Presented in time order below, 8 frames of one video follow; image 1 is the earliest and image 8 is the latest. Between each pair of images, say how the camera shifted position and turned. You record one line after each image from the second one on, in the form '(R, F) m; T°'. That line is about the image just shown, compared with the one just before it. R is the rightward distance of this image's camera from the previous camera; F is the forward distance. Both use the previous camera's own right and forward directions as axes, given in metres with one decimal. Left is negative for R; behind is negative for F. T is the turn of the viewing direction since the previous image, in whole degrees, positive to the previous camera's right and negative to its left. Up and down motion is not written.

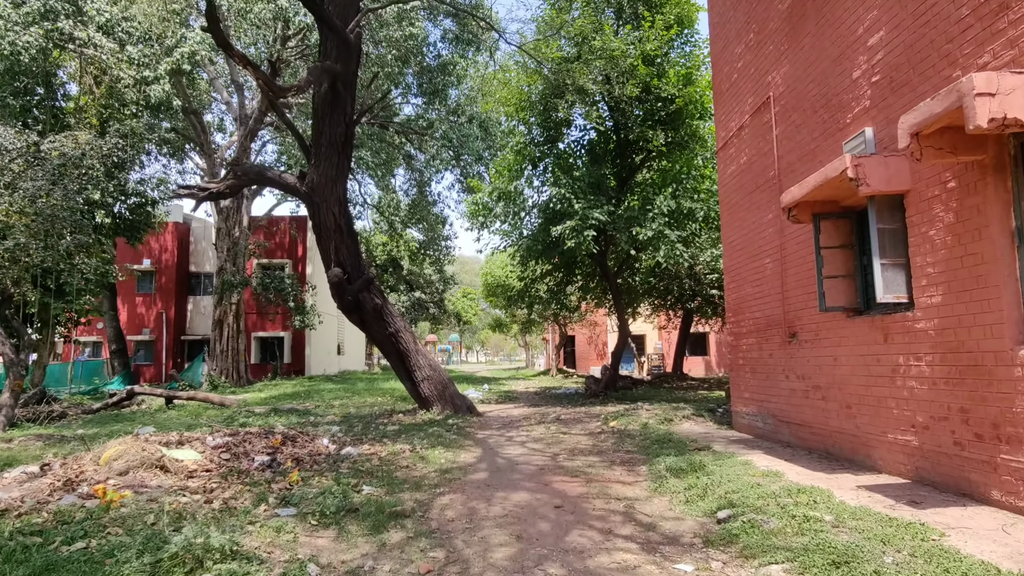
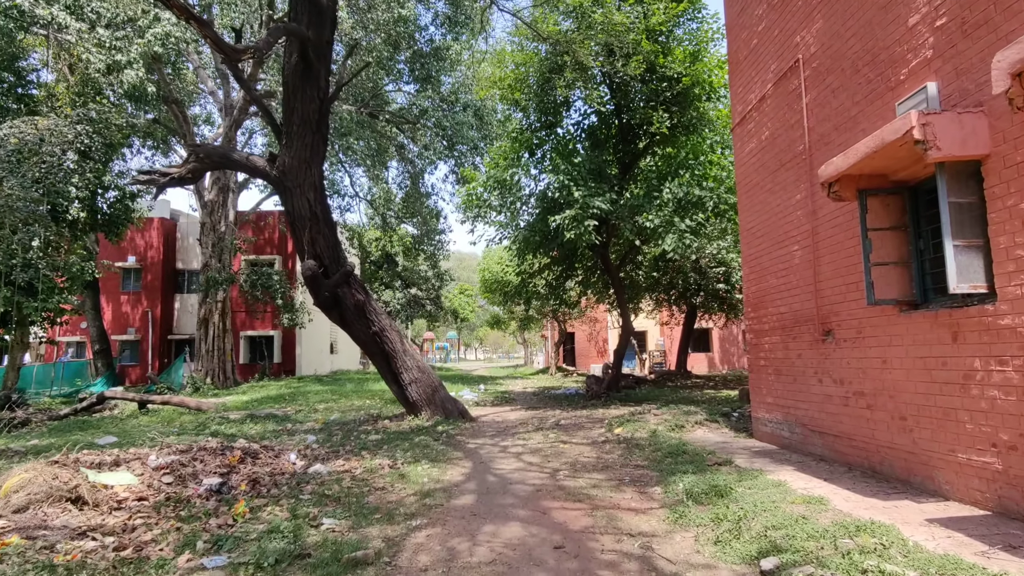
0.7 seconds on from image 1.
(+0.1, +0.8) m; 0°
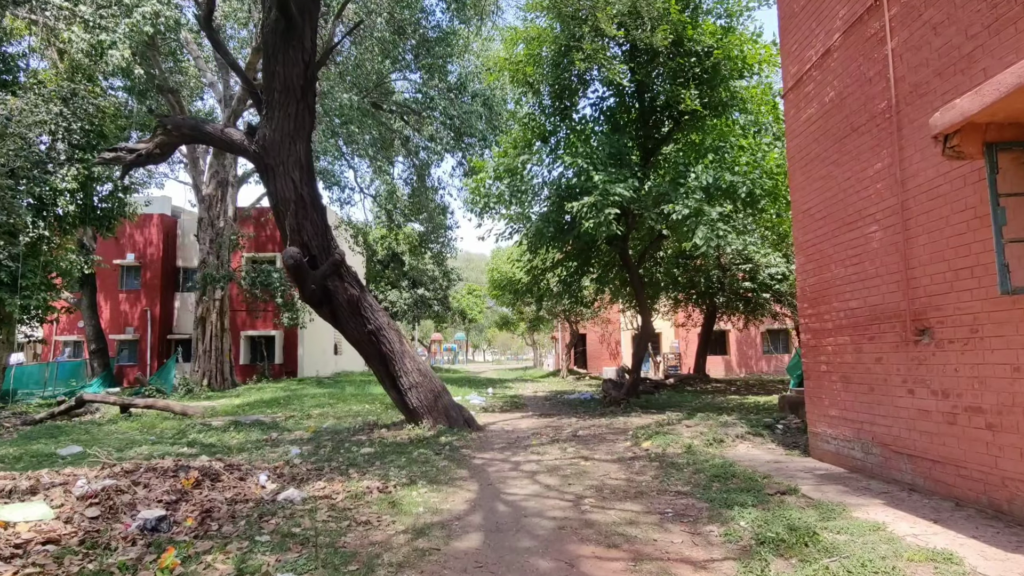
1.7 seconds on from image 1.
(0.0, +1.0) m; -1°
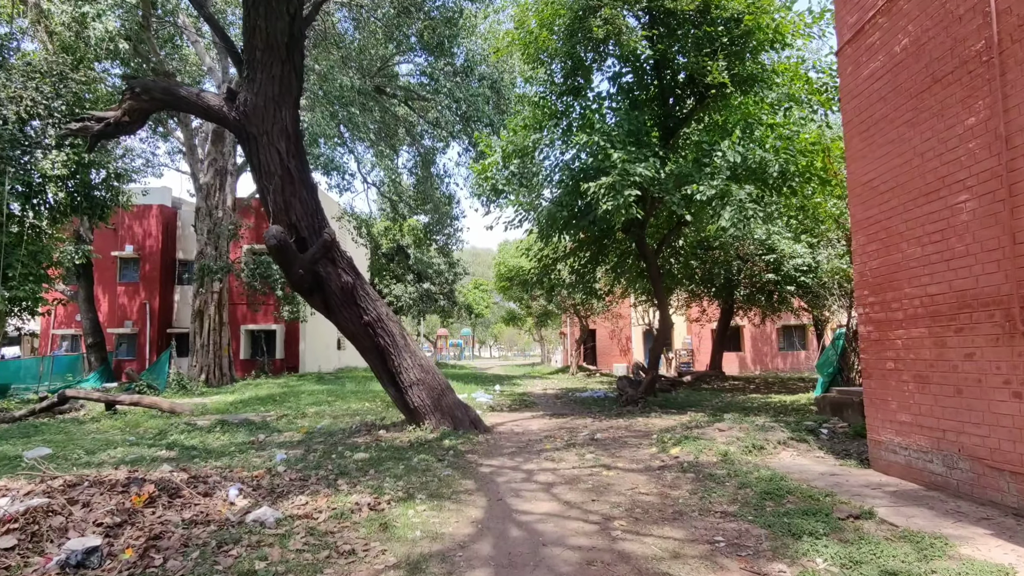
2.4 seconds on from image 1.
(0.0, +0.8) m; -1°
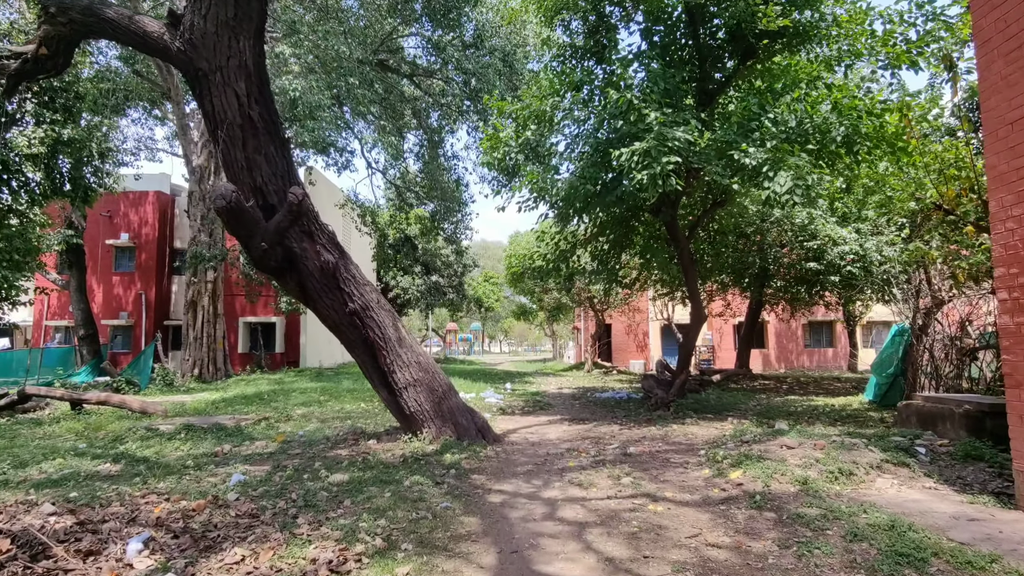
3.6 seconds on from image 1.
(-0.1, +1.3) m; -1°
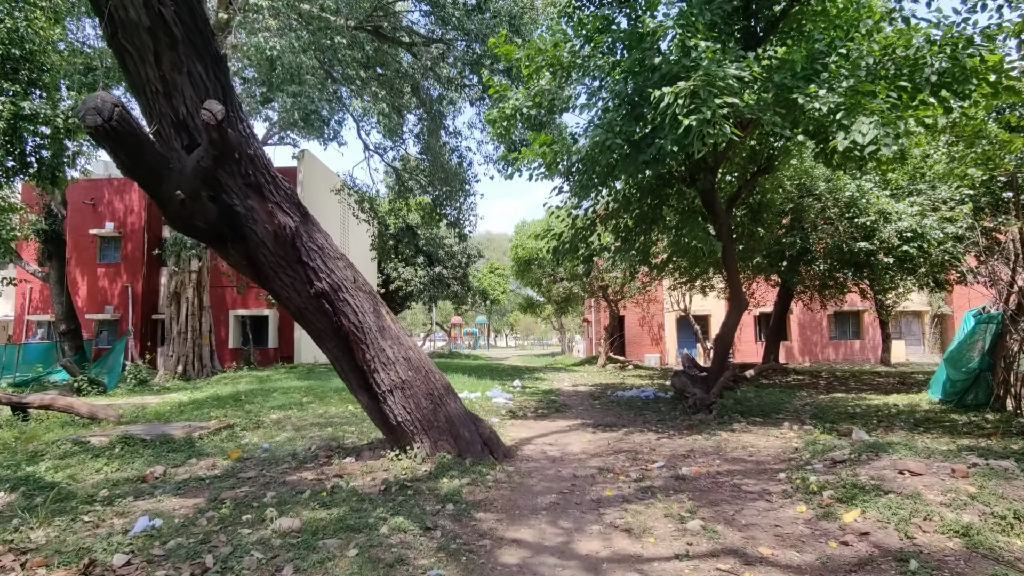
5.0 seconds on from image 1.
(-0.1, +1.4) m; 0°
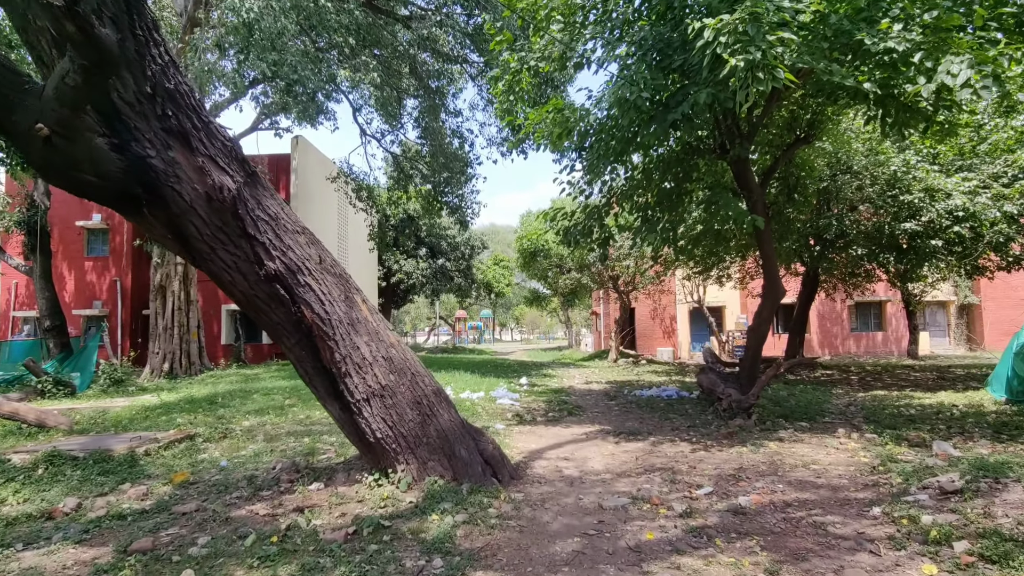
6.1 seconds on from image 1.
(0.0, +1.0) m; 0°
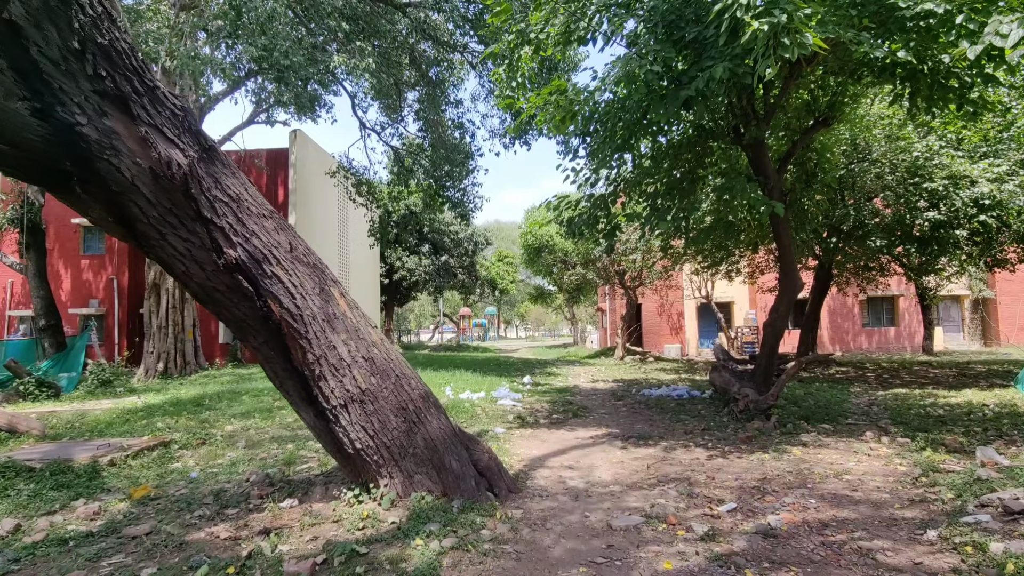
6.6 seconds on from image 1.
(0.0, +0.5) m; 0°
